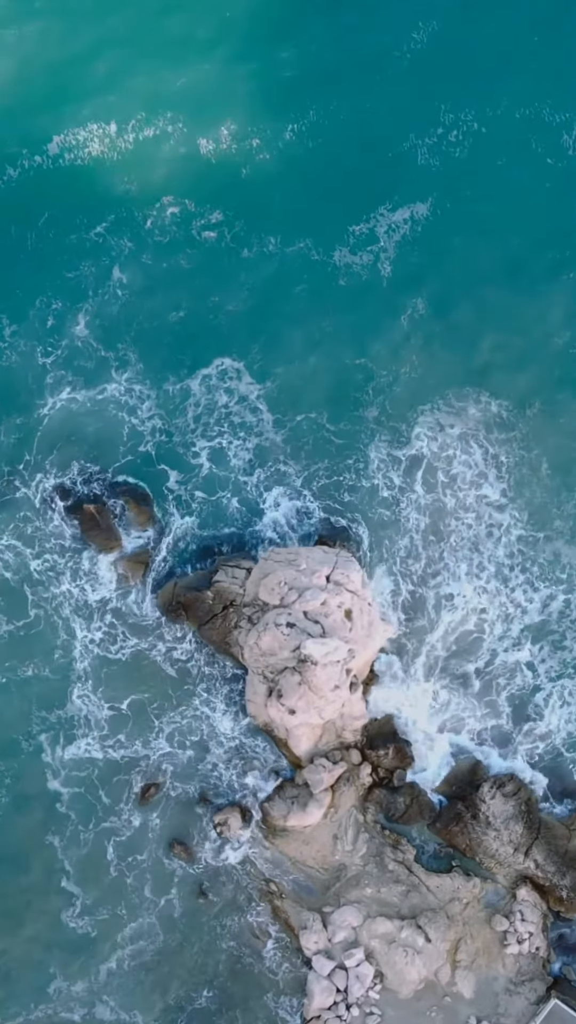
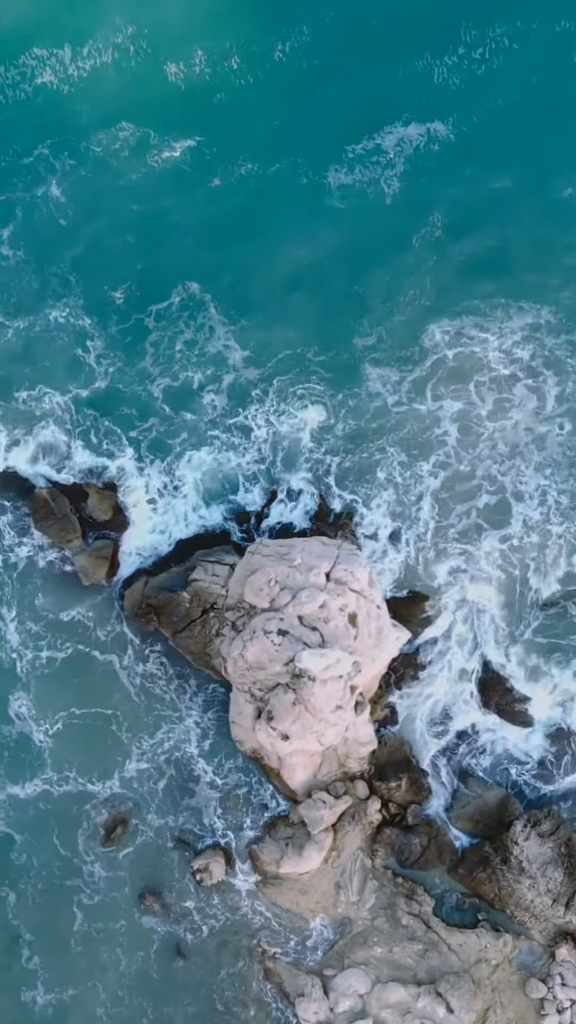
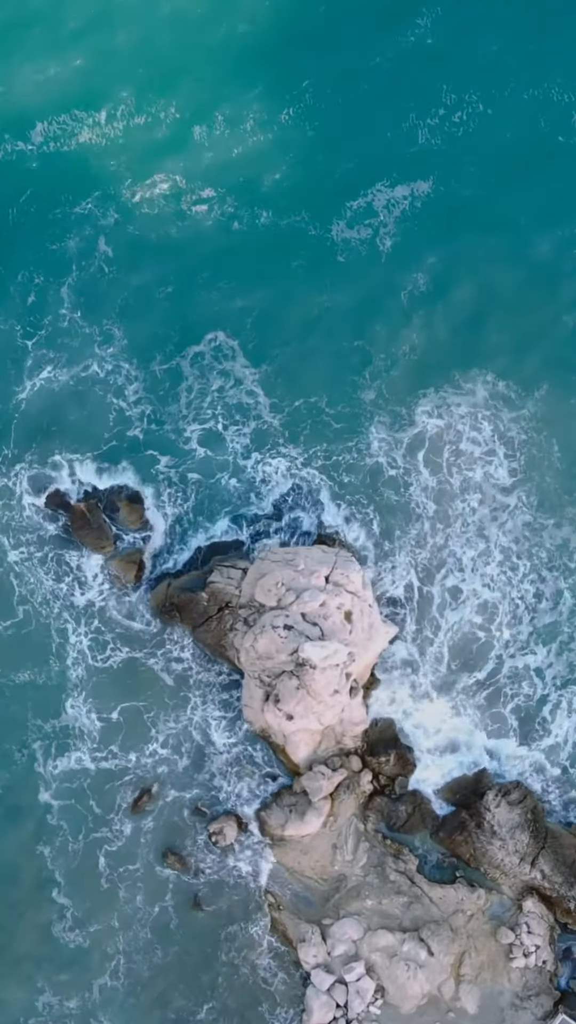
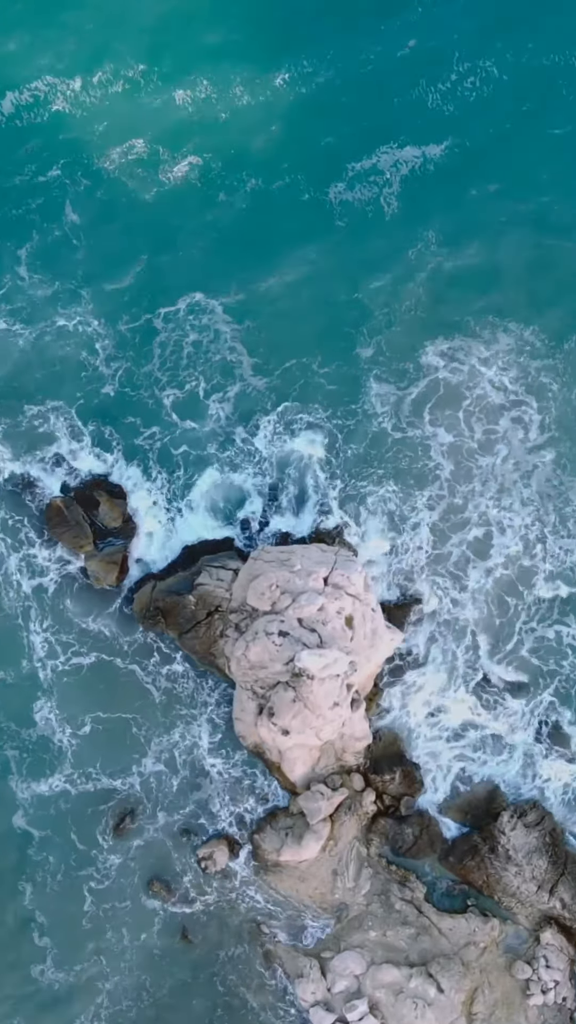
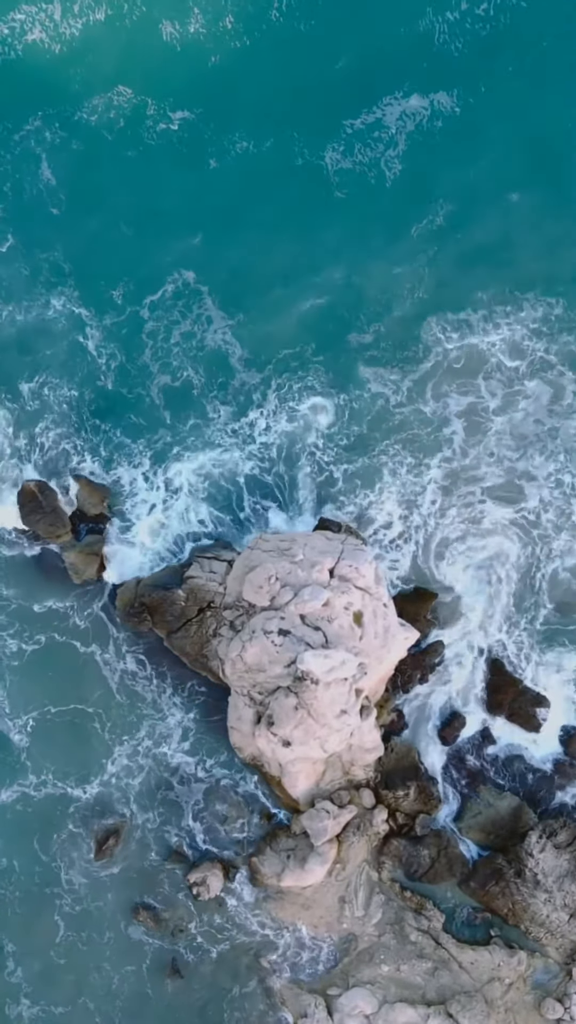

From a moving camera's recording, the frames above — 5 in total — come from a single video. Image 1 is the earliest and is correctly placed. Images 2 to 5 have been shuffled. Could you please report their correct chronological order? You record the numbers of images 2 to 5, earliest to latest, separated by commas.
3, 4, 2, 5
